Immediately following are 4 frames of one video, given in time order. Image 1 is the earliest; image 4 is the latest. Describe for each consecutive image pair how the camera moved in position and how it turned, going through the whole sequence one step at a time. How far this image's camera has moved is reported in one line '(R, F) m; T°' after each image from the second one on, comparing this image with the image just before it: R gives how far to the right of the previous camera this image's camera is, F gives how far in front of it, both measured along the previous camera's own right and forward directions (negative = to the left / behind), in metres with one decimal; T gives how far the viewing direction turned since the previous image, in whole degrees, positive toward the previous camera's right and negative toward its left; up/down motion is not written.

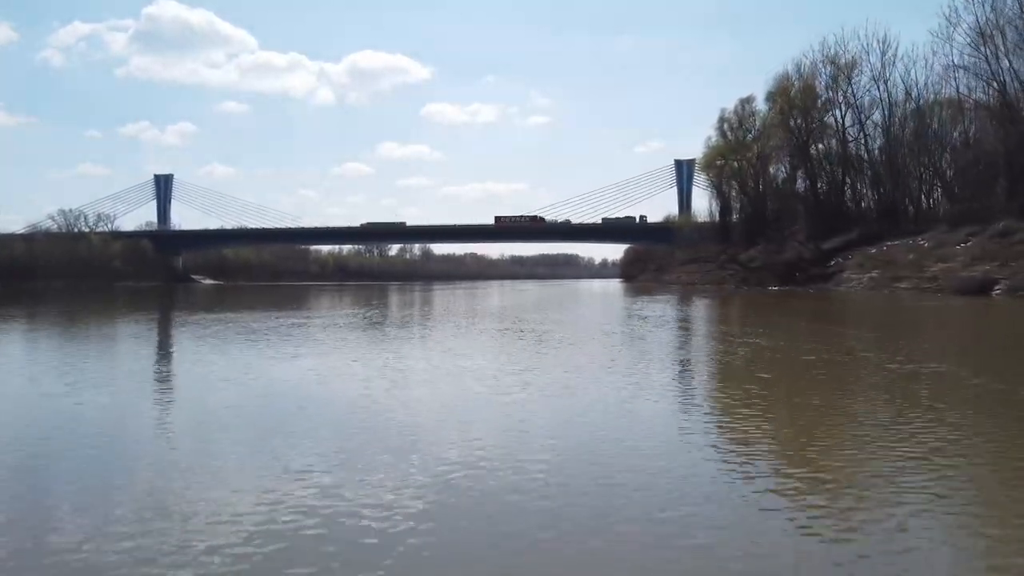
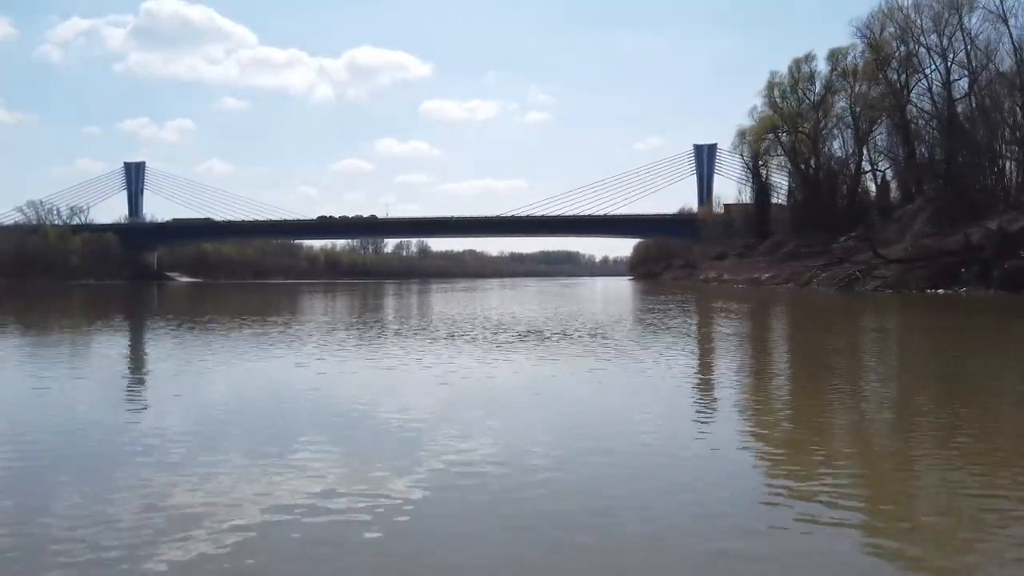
(-0.1, +1.2) m; 0°
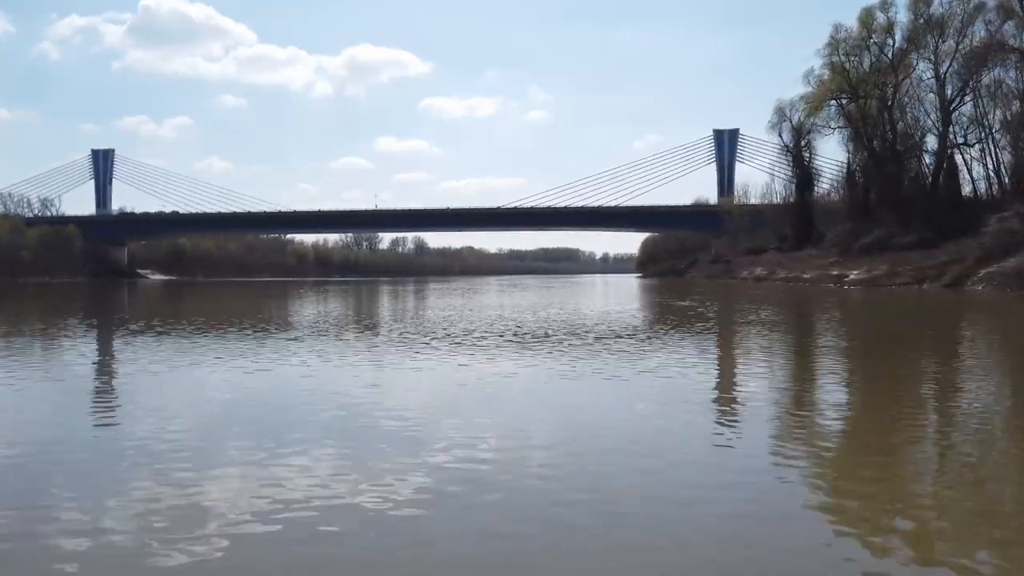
(0.0, +1.1) m; 0°
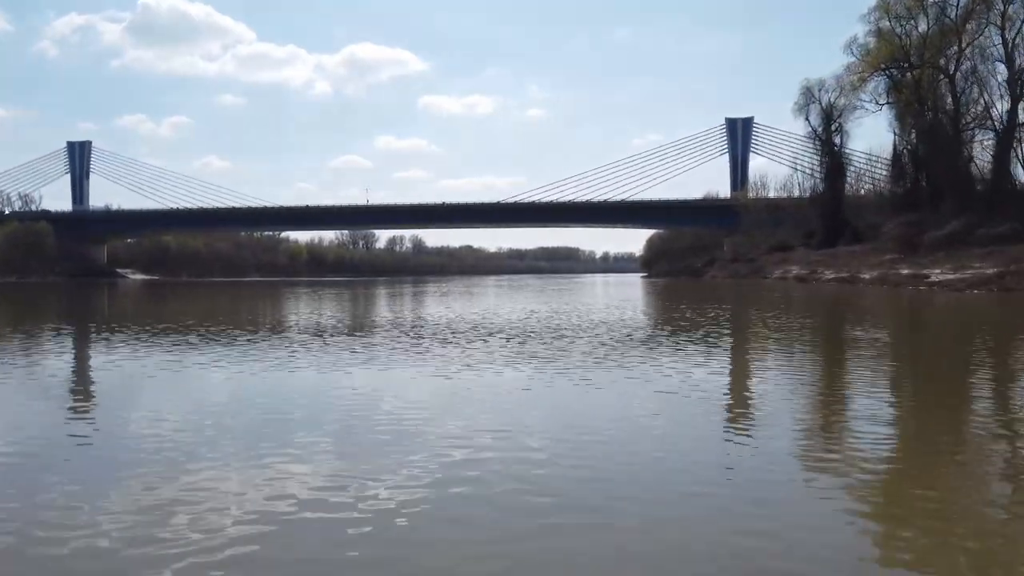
(0.0, +0.6) m; 0°
